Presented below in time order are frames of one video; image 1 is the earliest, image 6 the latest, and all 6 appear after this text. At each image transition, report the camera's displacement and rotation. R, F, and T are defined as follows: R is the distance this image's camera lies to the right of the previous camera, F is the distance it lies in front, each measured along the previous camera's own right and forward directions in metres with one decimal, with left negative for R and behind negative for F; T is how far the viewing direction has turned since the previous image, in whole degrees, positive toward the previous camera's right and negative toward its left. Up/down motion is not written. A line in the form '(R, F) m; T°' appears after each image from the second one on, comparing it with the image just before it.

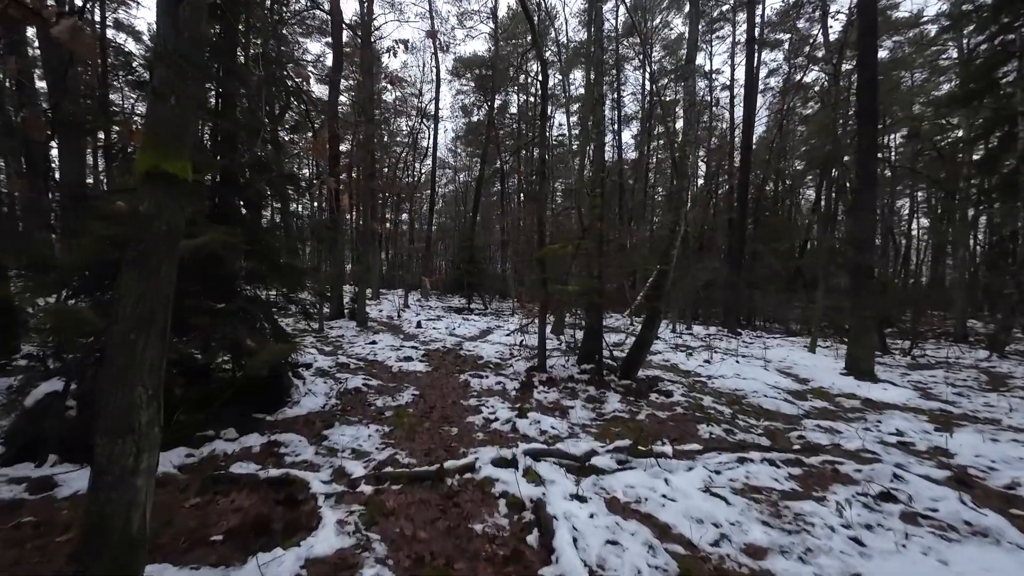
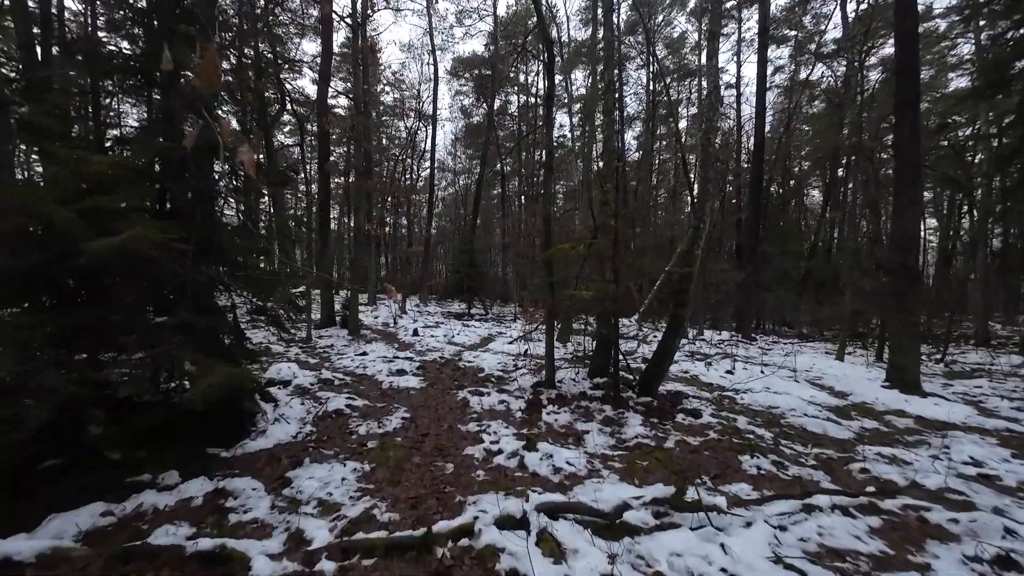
(0.0, +0.9) m; 0°
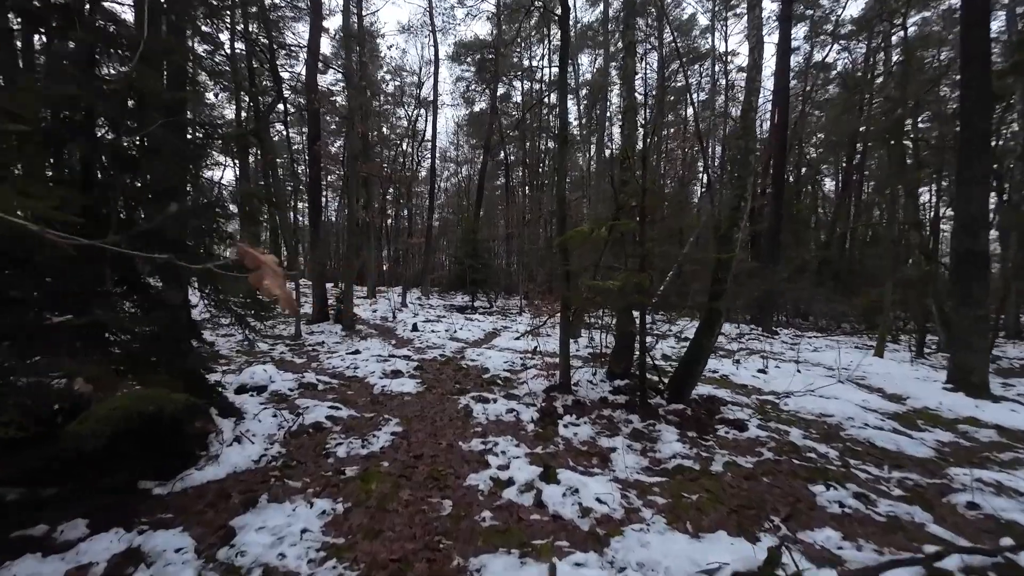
(-0.1, +1.0) m; 0°
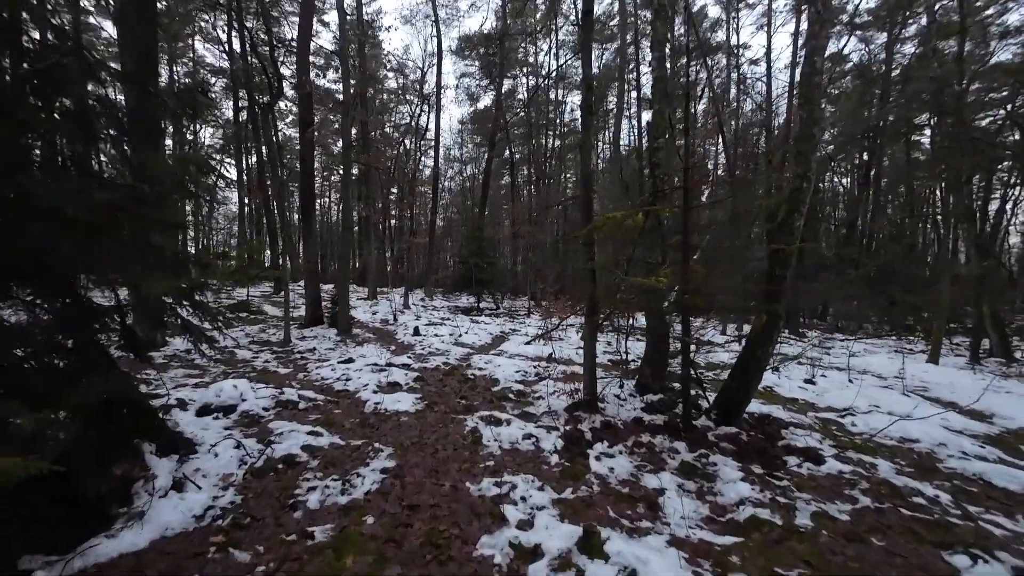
(-0.1, +1.0) m; -1°
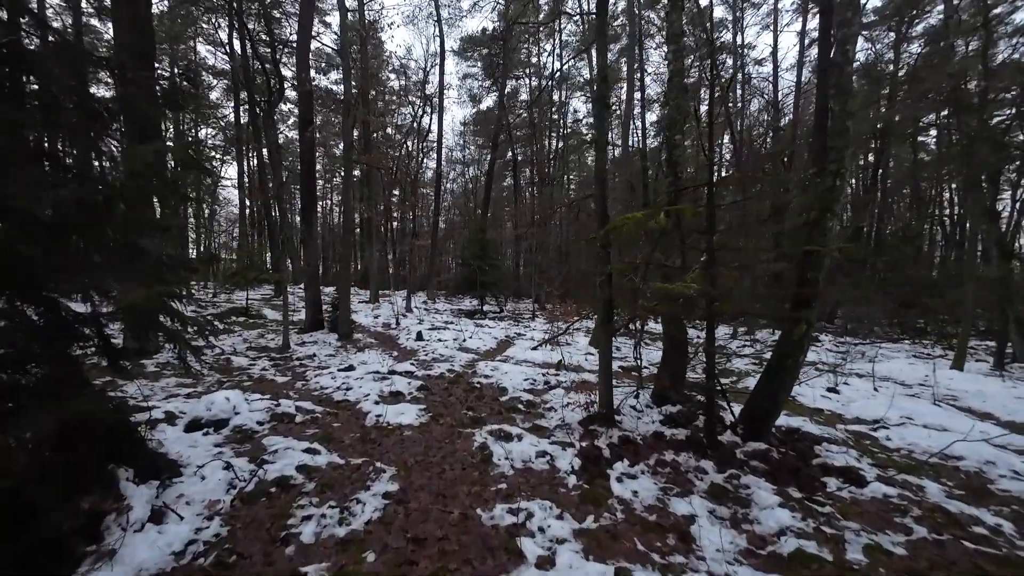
(-0.1, +0.3) m; 0°
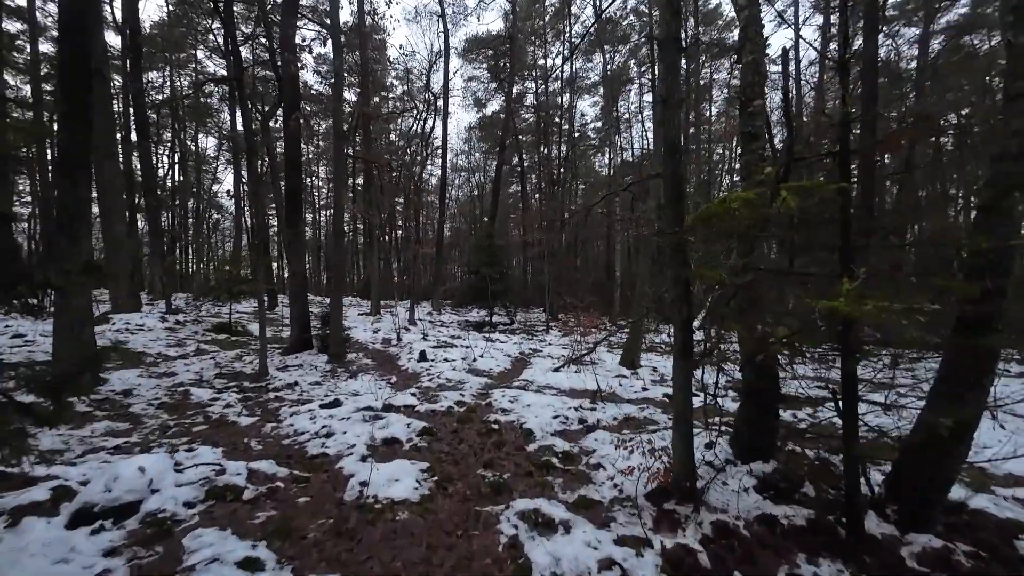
(-0.3, +1.5) m; -1°
